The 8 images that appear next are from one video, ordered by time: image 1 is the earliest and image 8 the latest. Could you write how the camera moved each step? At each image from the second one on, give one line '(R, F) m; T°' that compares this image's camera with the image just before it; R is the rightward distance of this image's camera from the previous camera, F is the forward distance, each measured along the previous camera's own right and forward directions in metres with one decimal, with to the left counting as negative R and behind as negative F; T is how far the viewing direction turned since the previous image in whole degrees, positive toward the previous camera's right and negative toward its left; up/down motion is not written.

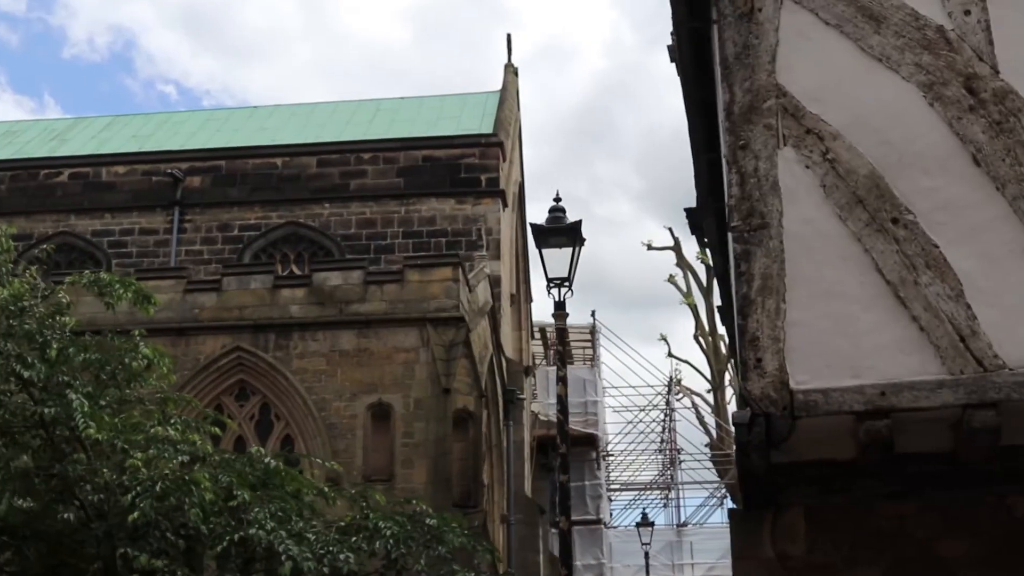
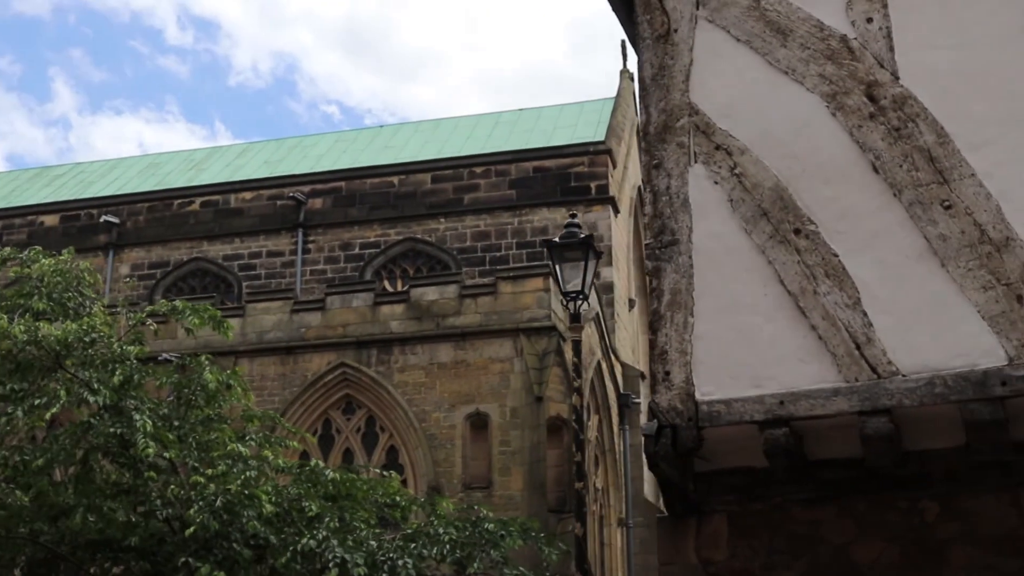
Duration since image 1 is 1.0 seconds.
(+1.2, -0.2) m; -9°
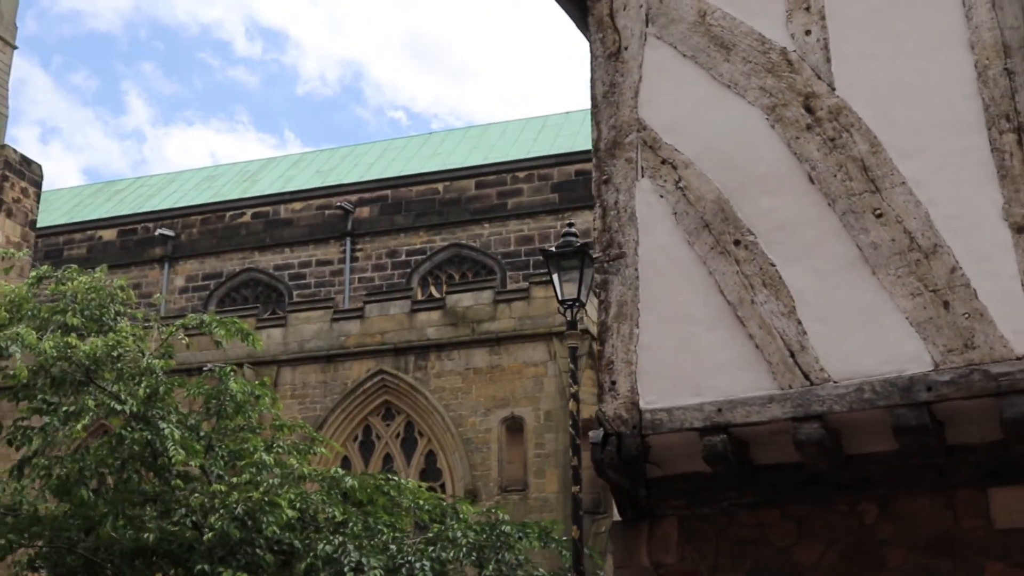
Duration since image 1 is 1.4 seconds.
(+0.6, -0.2) m; -4°
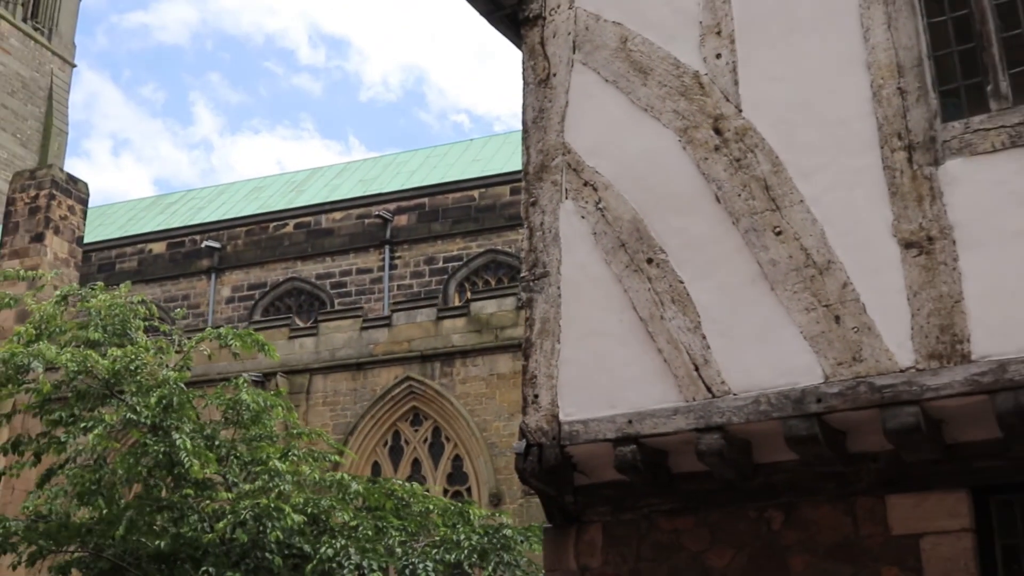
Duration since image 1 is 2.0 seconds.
(+0.7, -0.3) m; -4°
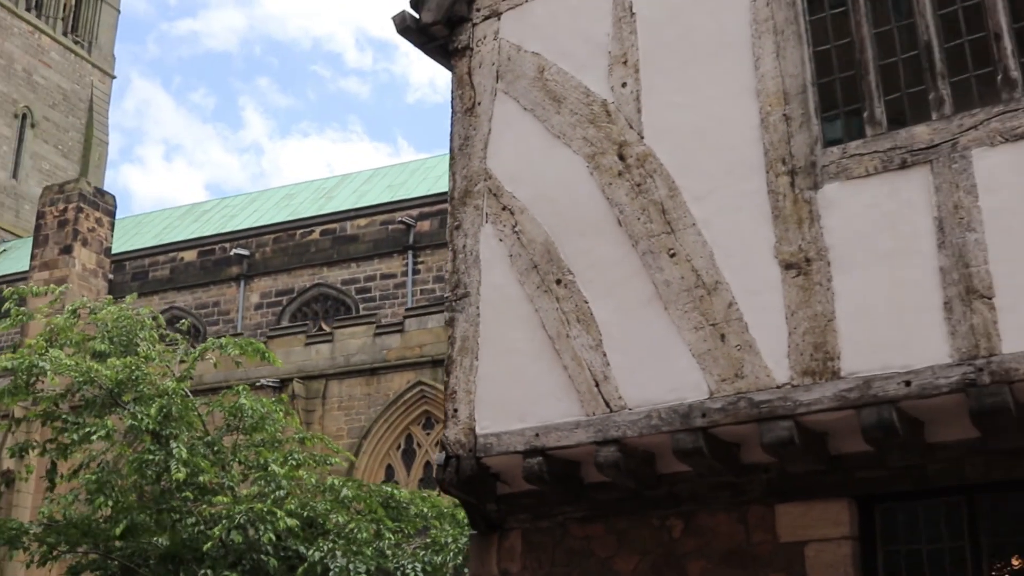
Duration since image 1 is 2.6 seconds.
(+0.7, -0.3) m; -3°
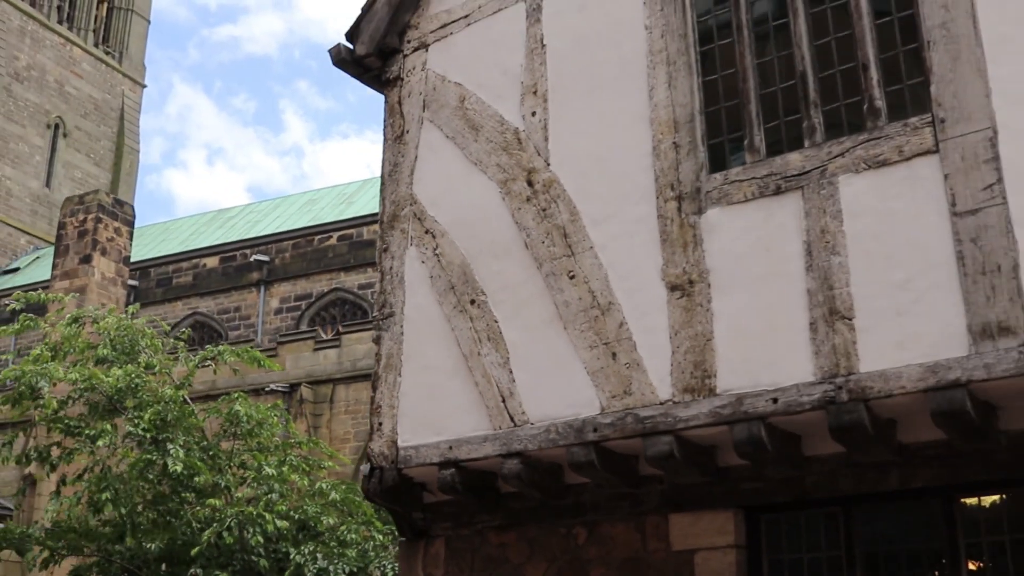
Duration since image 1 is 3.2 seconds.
(+0.7, -0.3) m; -2°
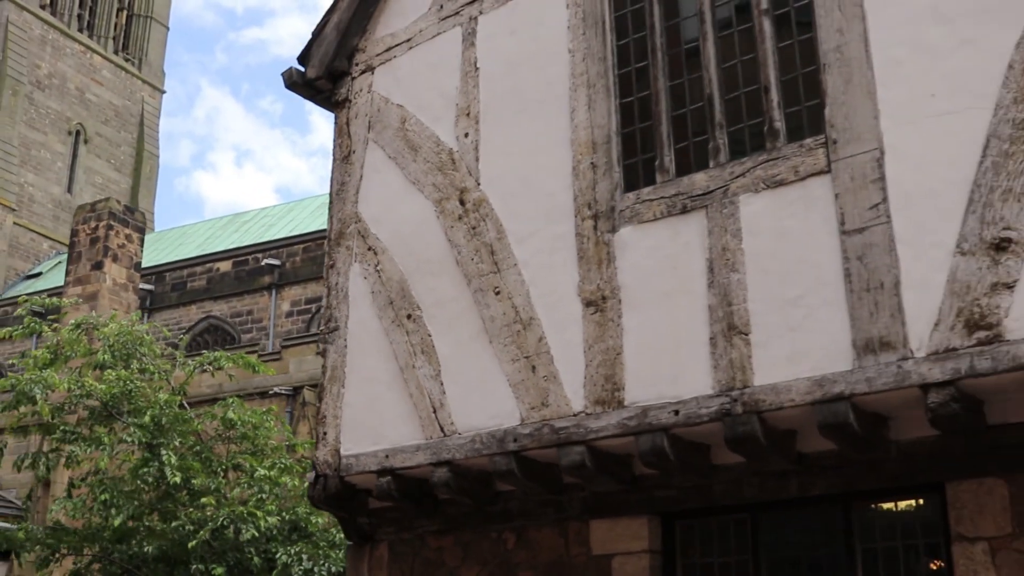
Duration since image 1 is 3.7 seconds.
(+0.5, -0.2) m; -2°
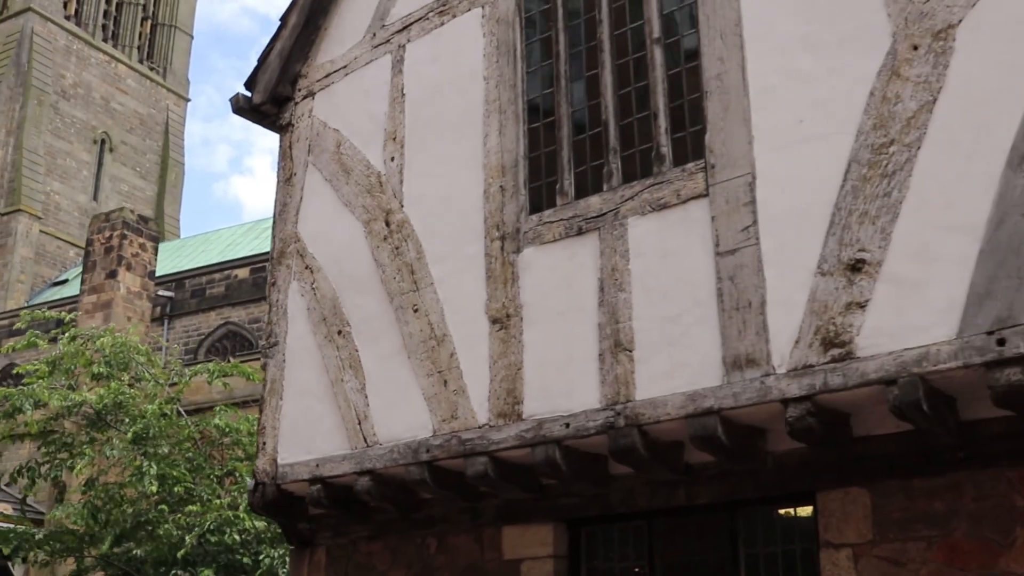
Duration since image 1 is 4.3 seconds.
(+0.7, -0.3) m; -2°
